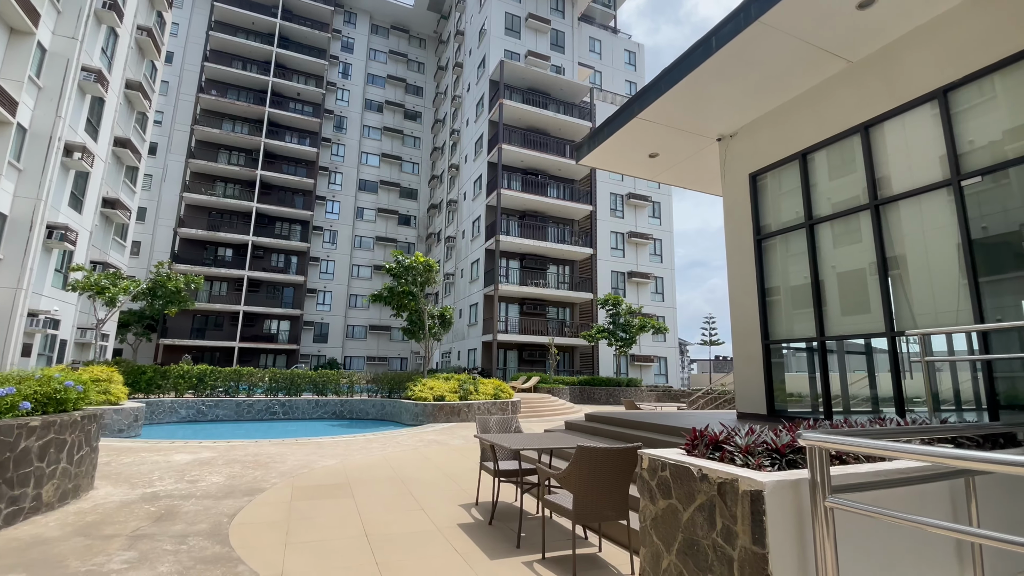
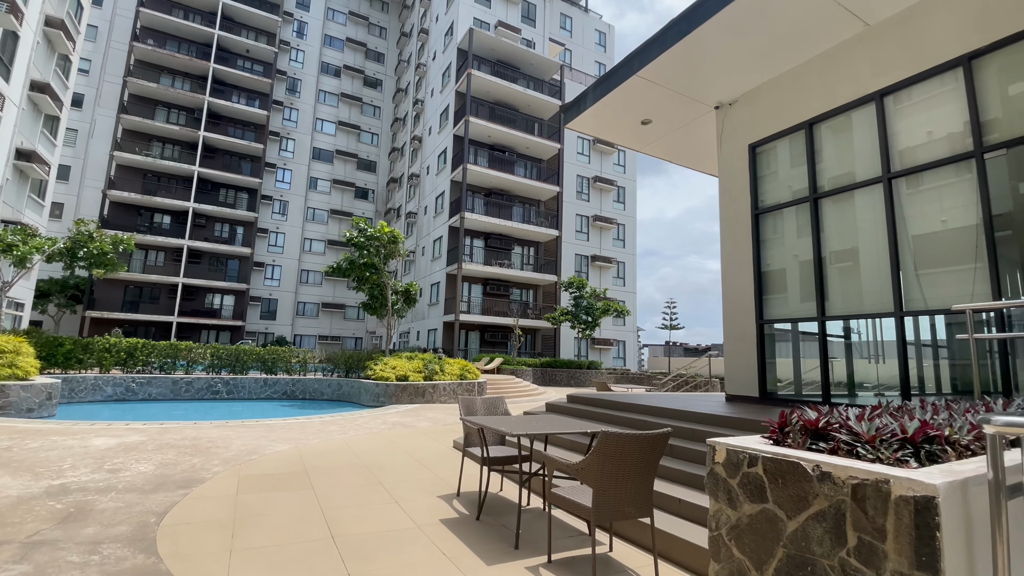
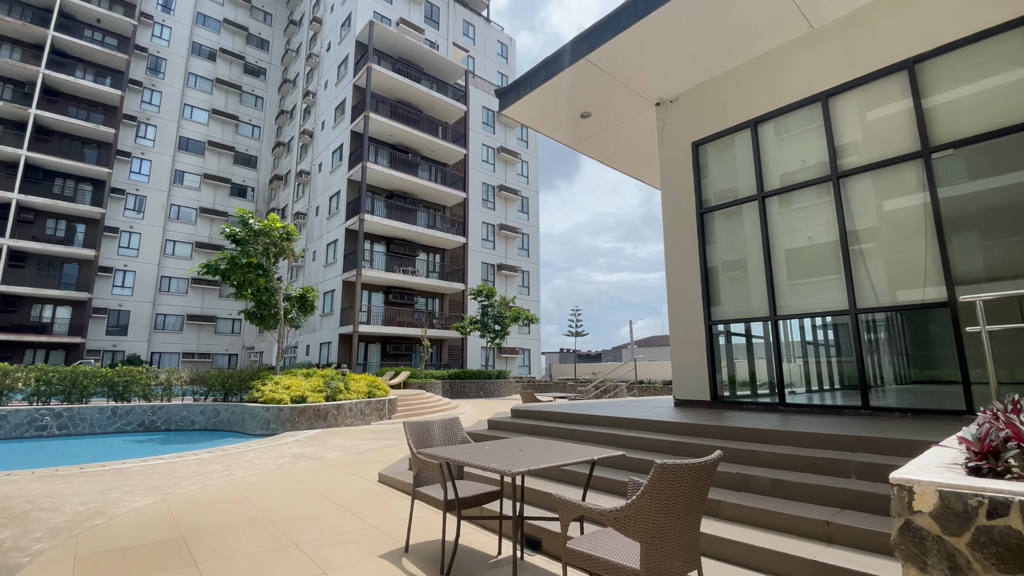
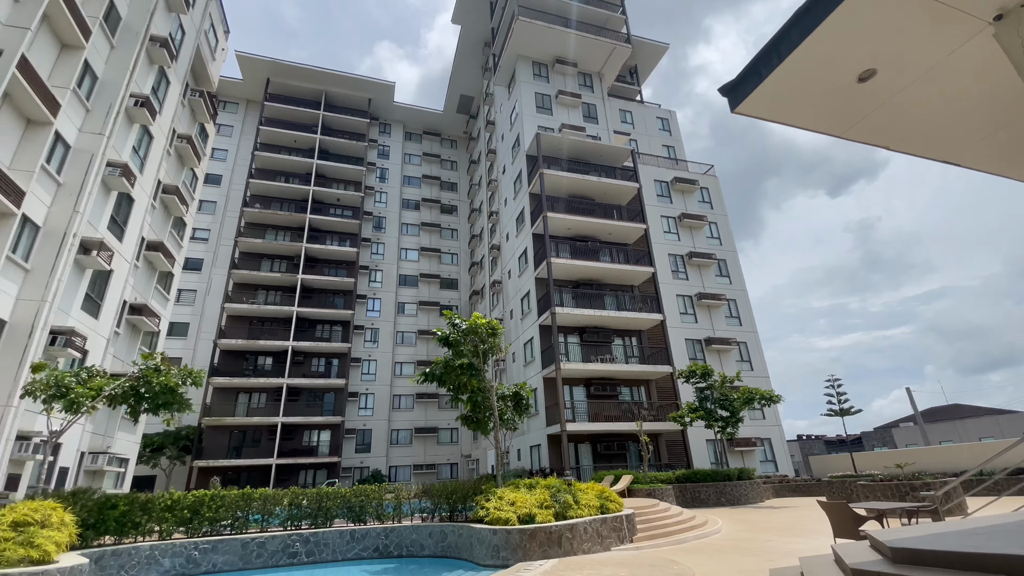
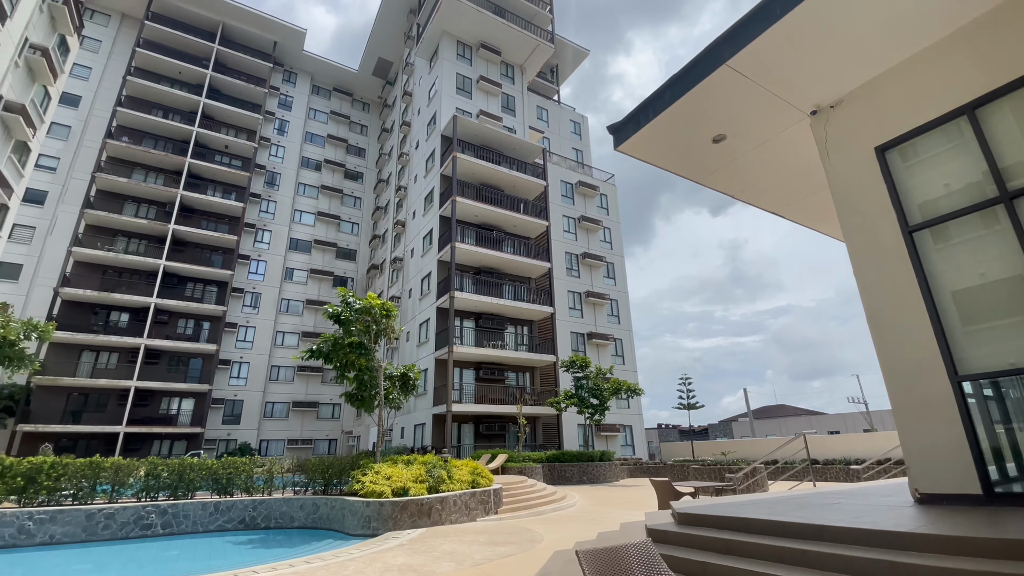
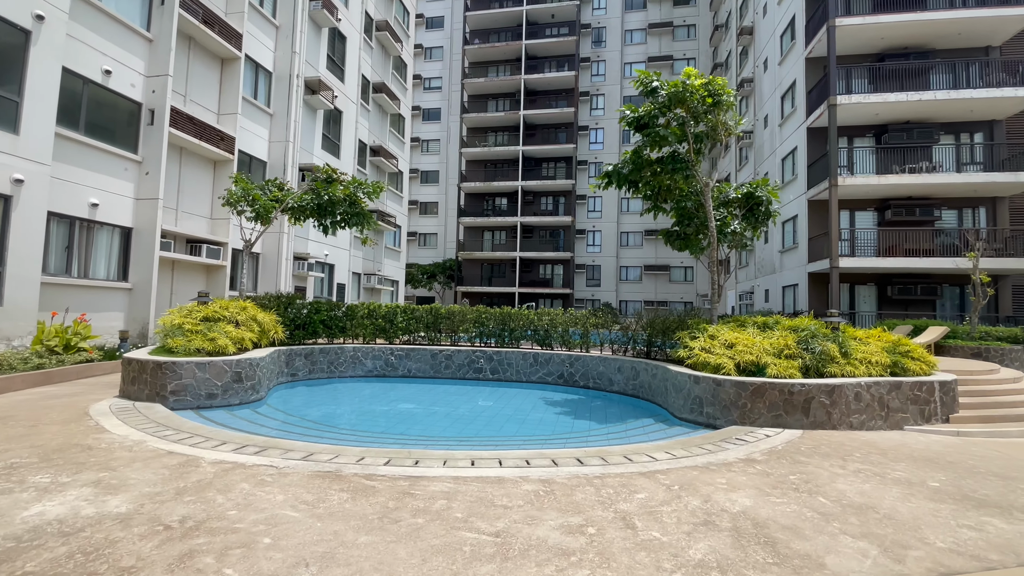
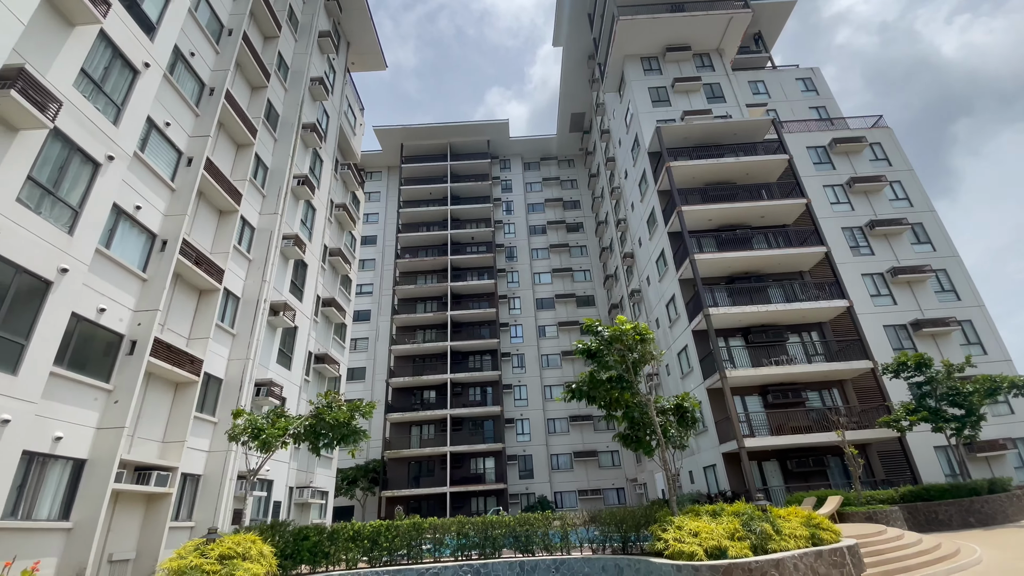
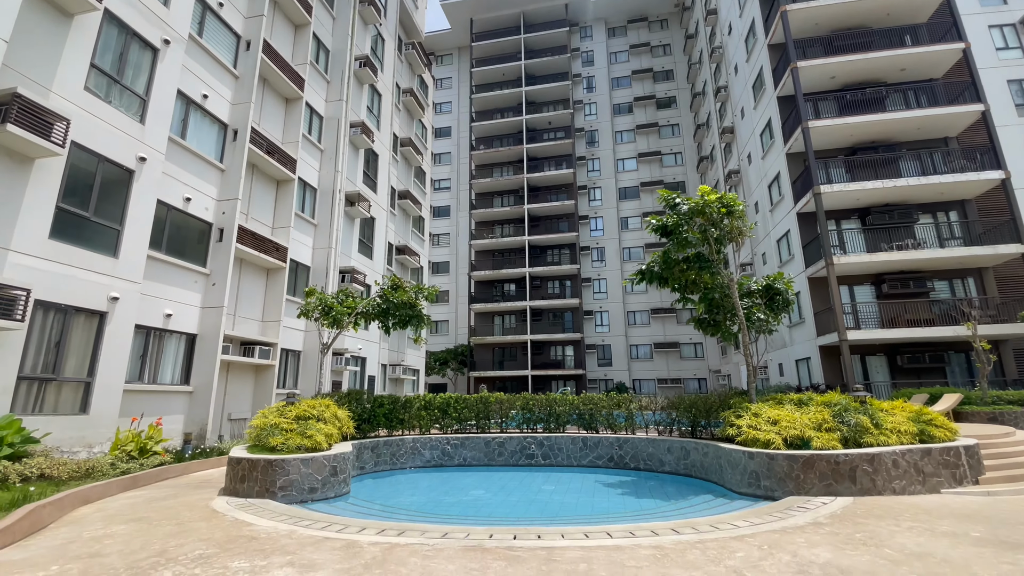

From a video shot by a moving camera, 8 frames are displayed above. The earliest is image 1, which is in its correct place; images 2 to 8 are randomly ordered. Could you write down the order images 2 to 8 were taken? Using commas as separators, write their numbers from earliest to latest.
2, 3, 5, 4, 7, 8, 6
